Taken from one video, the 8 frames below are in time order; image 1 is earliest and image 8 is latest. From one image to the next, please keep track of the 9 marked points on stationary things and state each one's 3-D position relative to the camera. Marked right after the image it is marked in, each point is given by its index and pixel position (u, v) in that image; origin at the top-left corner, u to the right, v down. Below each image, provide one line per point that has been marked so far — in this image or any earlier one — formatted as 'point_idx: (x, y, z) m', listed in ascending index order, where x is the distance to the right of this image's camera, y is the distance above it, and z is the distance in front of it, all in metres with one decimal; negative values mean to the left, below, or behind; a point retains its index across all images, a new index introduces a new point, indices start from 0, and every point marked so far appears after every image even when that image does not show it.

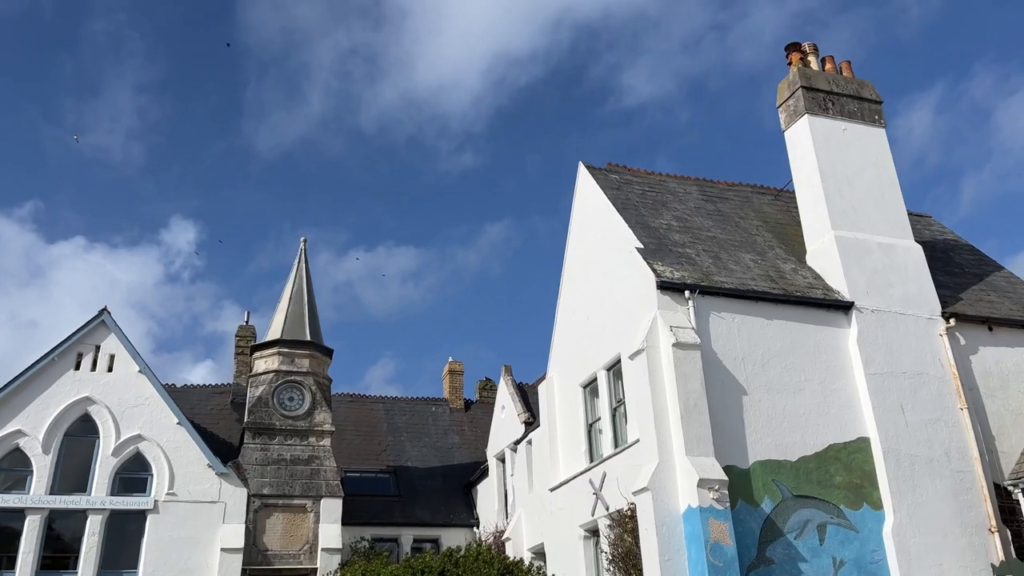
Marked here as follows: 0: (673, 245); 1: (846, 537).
0: (+3.2, +0.9, +16.0) m
1: (+5.6, -4.2, +13.6) m
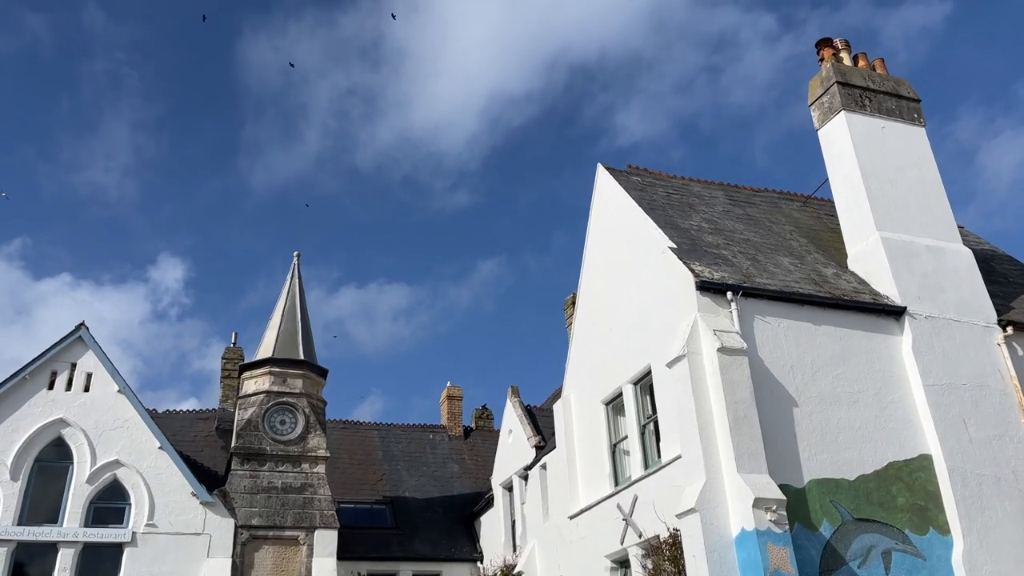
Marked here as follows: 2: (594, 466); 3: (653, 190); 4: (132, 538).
0: (+3.6, +0.8, +14.7) m
1: (+6.0, -4.2, +12.1) m
2: (+1.7, -3.6, +16.3) m
3: (+3.0, +2.1, +17.0) m
4: (-8.8, -5.8, +18.7) m
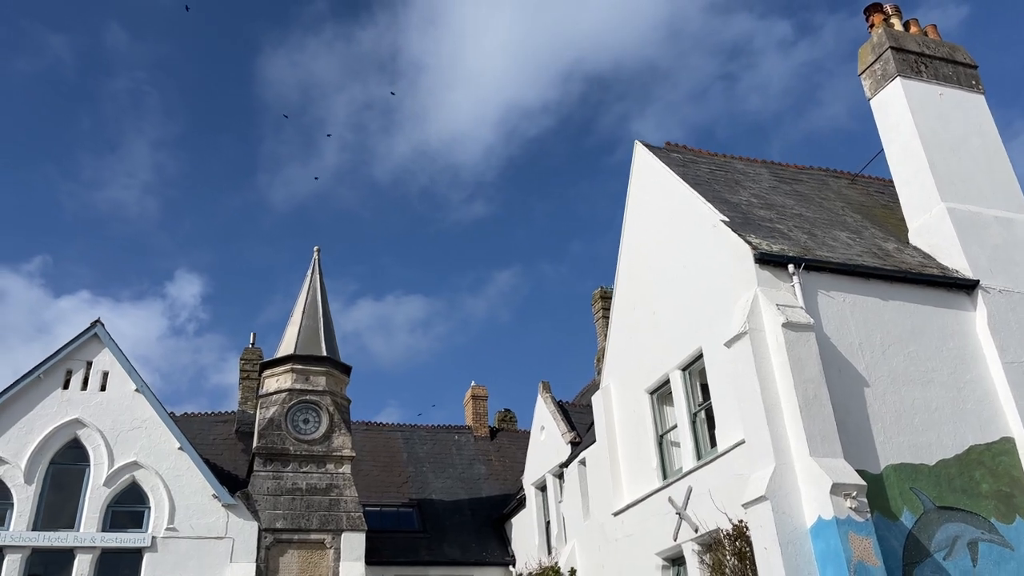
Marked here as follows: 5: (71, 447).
0: (+4.2, +1.2, +13.8) m
1: (+6.7, -3.7, +11.1) m
2: (+2.4, -3.2, +15.3) m
3: (+3.7, +2.4, +16.1) m
4: (-8.0, -5.6, +17.8) m
5: (-10.1, -3.6, +18.4) m
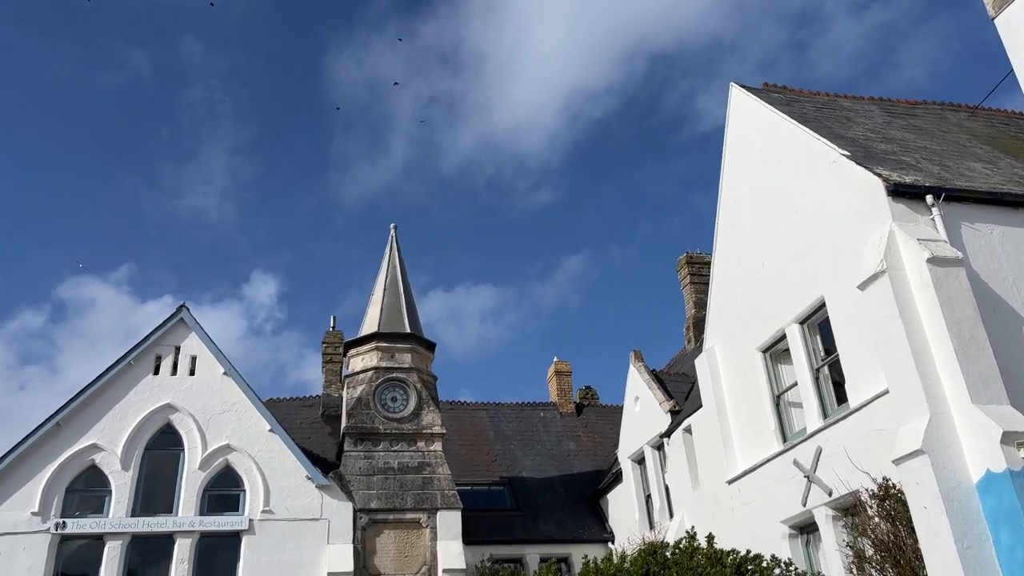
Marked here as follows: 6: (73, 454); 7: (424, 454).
0: (+5.8, +2.1, +12.5) m
1: (+8.3, -2.7, +9.7) m
2: (+4.3, -2.4, +14.3) m
3: (+5.3, +3.4, +14.8) m
4: (-5.7, -5.2, +17.6) m
5: (-7.9, -3.3, +18.3) m
6: (-9.5, -3.6, +17.5) m
7: (-2.1, -4.0, +19.6) m
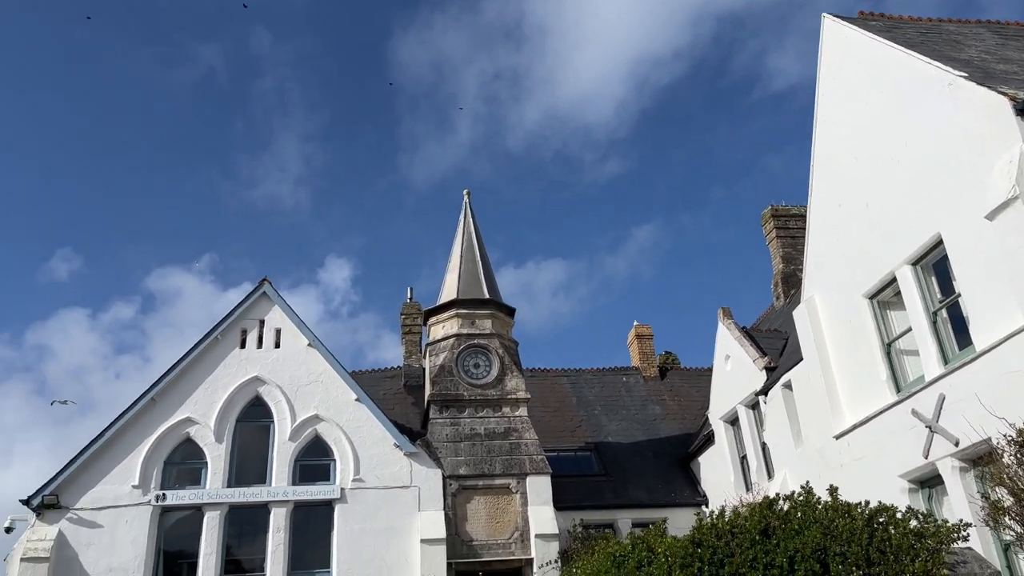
0: (+7.0, +3.0, +11.4) m
1: (+9.4, -1.7, +8.6) m
2: (+5.8, -1.4, +13.4) m
3: (+6.7, +4.4, +13.7) m
4: (-3.8, -4.5, +17.7) m
5: (-5.9, -2.7, +18.5) m
6: (-7.6, -3.1, +17.8) m
7: (-0.1, -3.2, +19.3) m
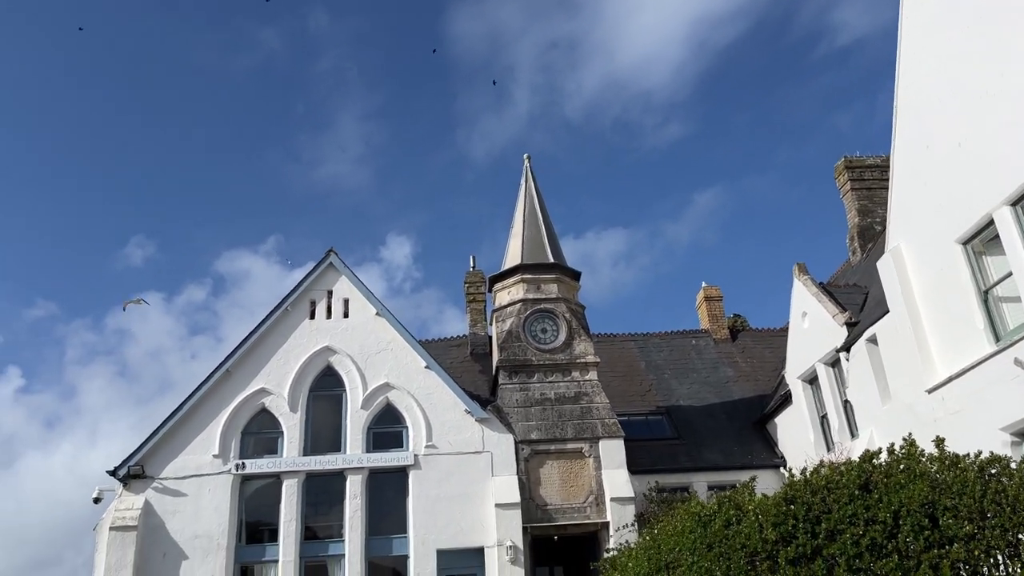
0: (+7.8, +3.9, +10.5) m
1: (+10.3, -0.9, +7.6) m
2: (+7.0, -0.5, +12.7) m
3: (+7.7, +5.3, +12.8) m
4: (-2.2, -3.8, +17.7) m
5: (-4.3, -2.0, +18.6) m
6: (-6.0, -2.5, +18.1) m
7: (+1.6, -2.3, +19.0) m
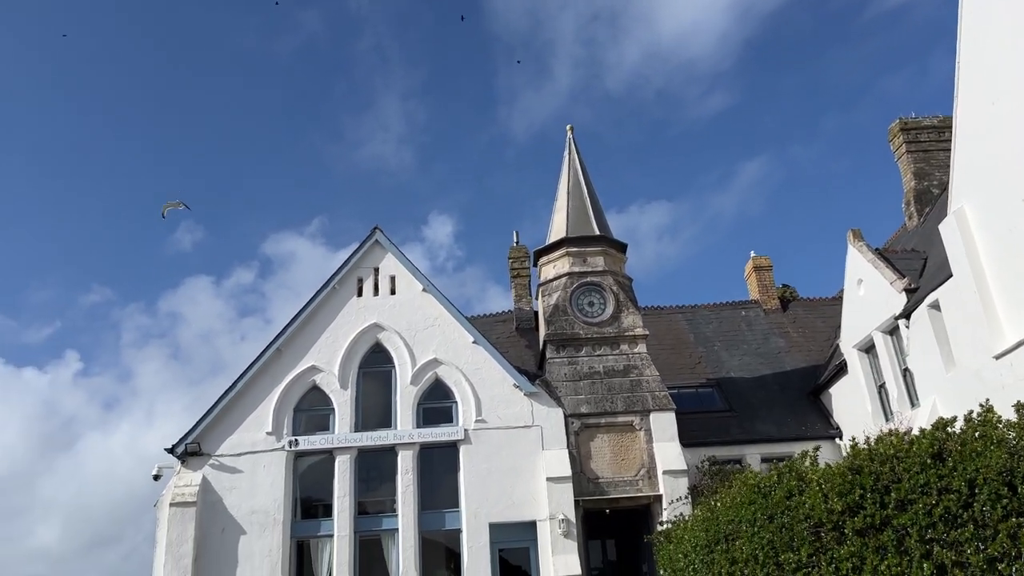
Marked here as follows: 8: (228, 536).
0: (+8.4, +4.4, +9.8) m
1: (+10.7, -0.4, +6.9) m
2: (+7.8, 0.0, +12.2) m
3: (+8.3, +5.9, +12.0) m
4: (-1.1, -3.3, +17.8) m
5: (-3.2, -1.4, +18.7) m
6: (-4.9, -2.0, +18.3) m
7: (+2.7, -1.6, +18.8) m
8: (-6.0, -5.3, +17.1) m
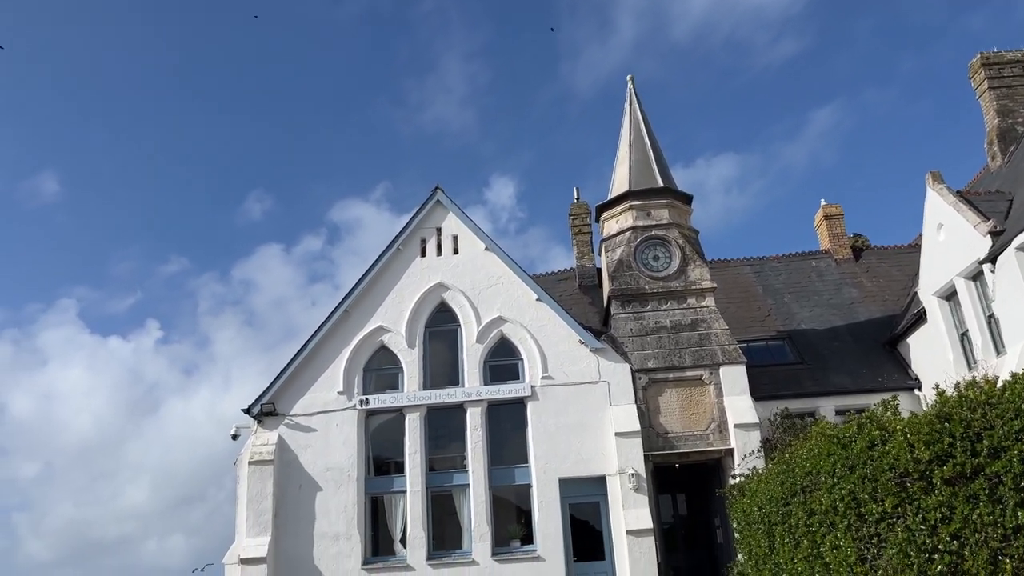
0: (+9.0, +5.2, +8.8) m
1: (+11.3, +0.3, +6.0) m
2: (+8.7, +0.9, +11.4) m
3: (+9.0, +6.8, +10.9) m
4: (+0.4, -2.3, +17.8) m
5: (-1.7, -0.5, +18.8) m
6: (-3.4, -1.1, +18.6) m
7: (+4.2, -0.5, +18.5) m
8: (-4.5, -4.5, +17.6) m
